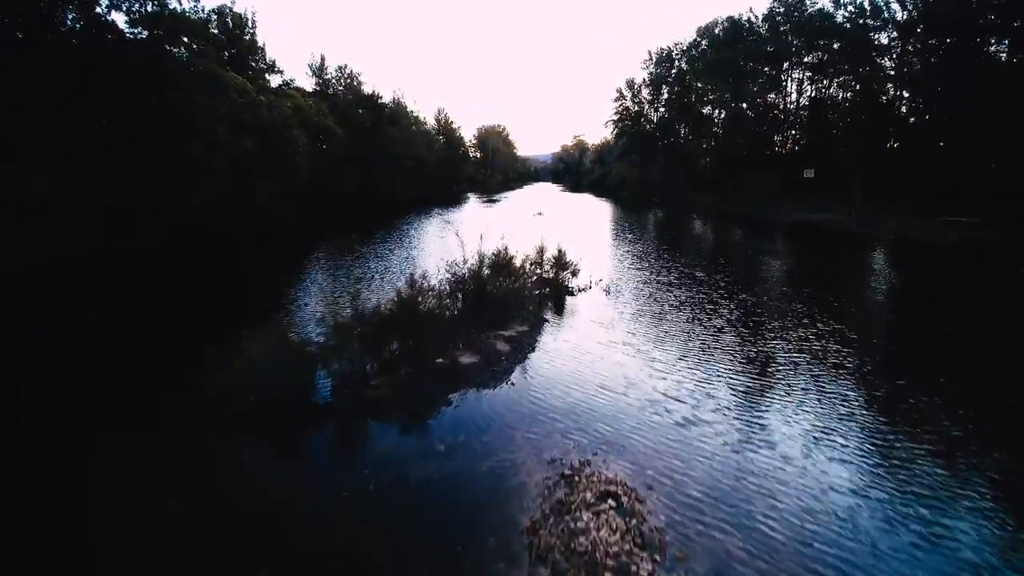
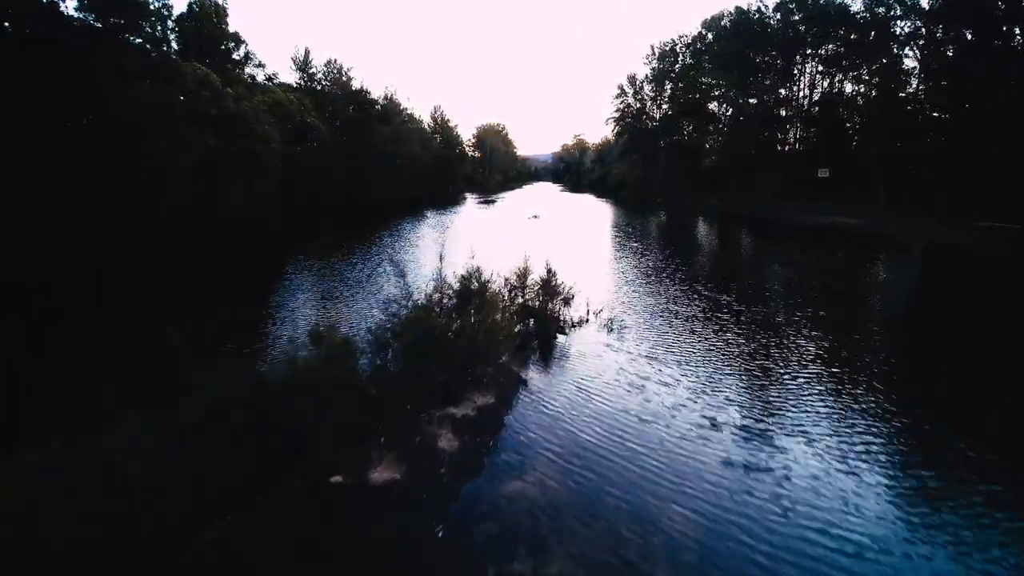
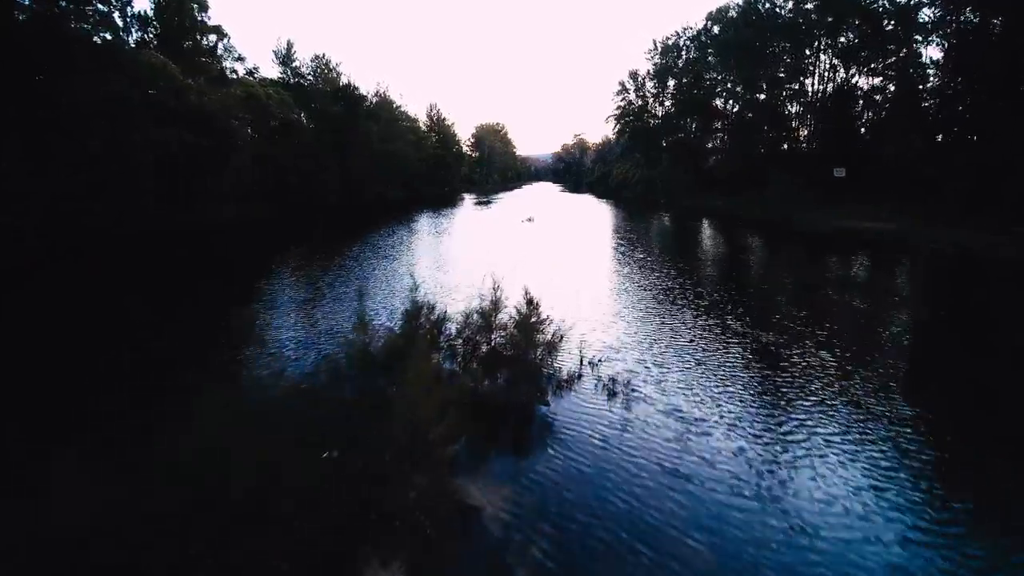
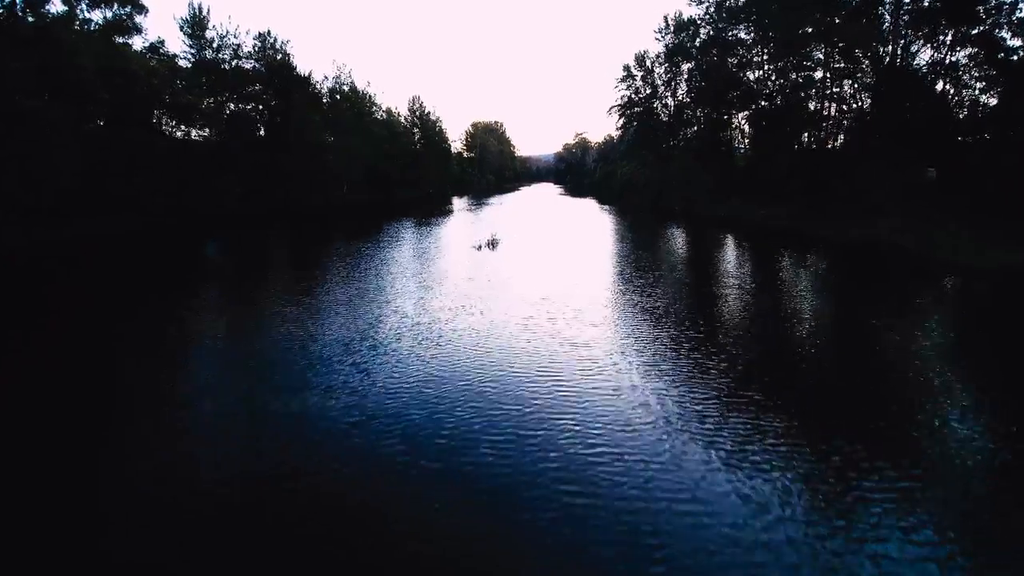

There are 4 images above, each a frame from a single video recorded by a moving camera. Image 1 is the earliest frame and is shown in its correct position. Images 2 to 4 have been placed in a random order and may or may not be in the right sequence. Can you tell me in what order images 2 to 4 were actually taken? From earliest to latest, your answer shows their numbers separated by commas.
2, 3, 4
